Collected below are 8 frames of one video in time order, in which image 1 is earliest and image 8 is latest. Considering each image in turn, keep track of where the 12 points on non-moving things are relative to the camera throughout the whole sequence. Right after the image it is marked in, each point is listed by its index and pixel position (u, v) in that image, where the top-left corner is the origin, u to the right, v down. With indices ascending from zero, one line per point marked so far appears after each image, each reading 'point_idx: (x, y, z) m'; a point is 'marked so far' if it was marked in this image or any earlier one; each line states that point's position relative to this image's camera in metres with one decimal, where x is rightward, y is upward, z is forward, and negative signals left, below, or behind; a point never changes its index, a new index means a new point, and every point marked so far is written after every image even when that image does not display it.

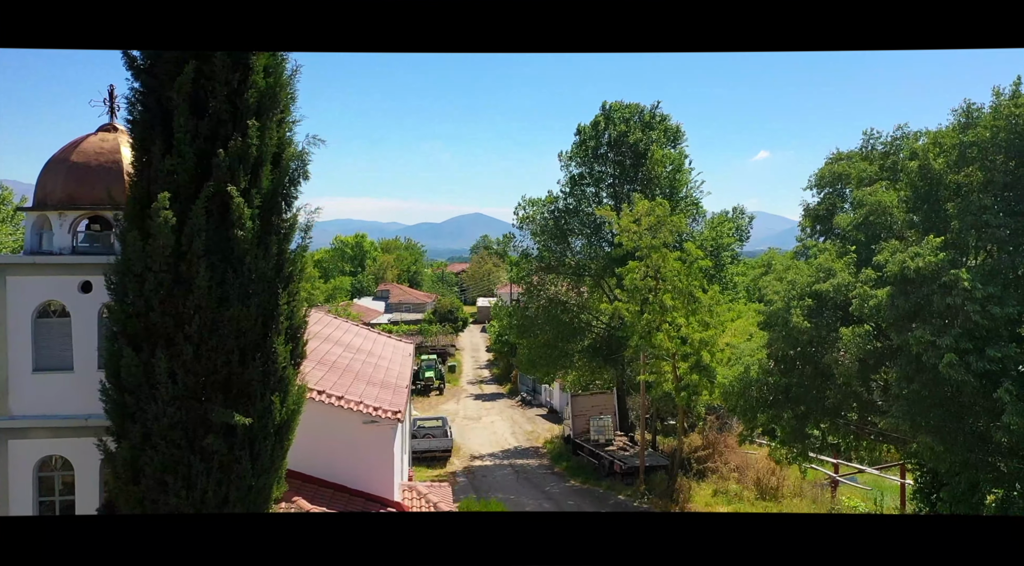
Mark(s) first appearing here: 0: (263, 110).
0: (-1.9, +1.3, +6.0) m
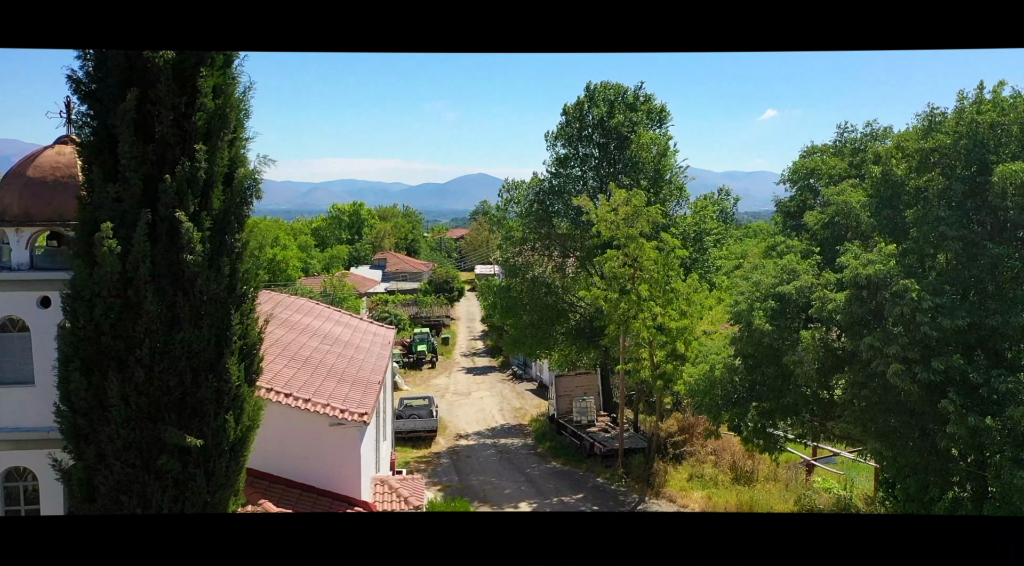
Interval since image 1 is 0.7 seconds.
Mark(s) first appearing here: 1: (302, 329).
0: (-2.3, +1.1, +6.1) m
1: (-3.1, -0.7, +12.0) m
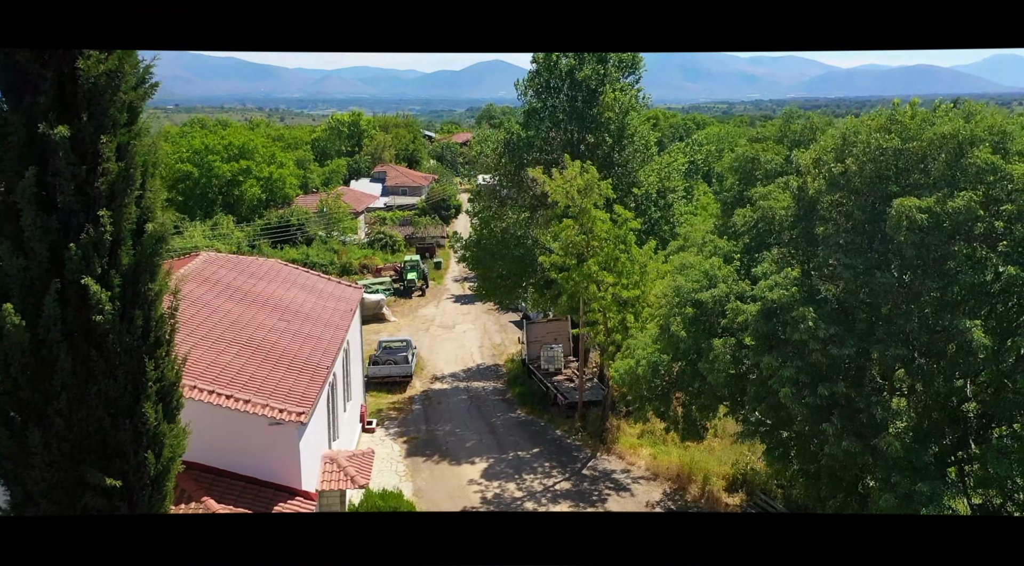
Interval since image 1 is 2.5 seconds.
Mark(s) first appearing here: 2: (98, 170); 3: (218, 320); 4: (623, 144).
0: (-3.1, +0.7, +6.3) m
1: (-3.9, -0.3, +12.5) m
2: (-3.2, +0.9, +6.2) m
3: (-4.1, -0.5, +11.2) m
4: (+2.3, +2.8, +16.3) m
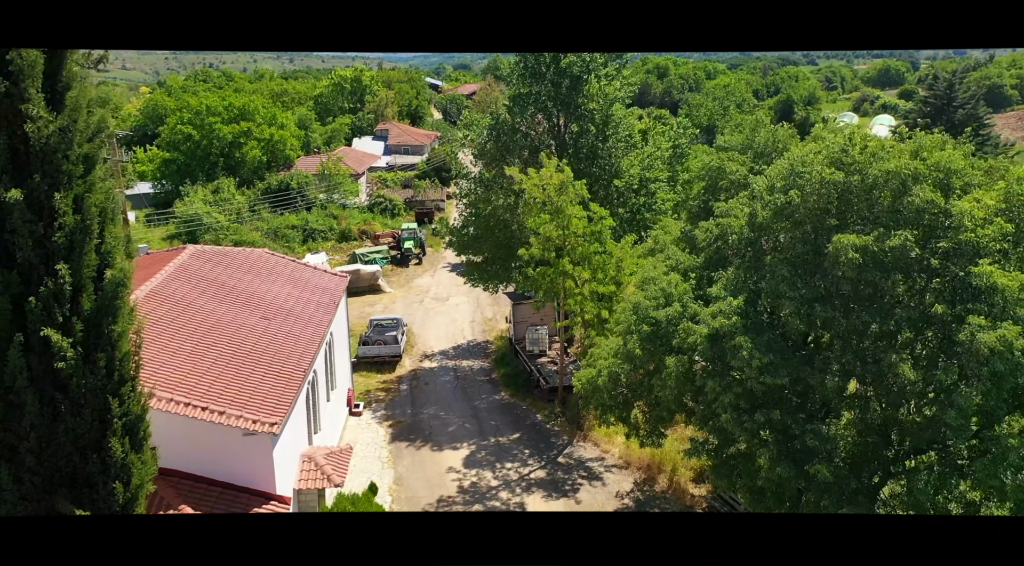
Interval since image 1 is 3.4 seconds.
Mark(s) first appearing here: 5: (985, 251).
0: (-3.6, +0.3, +6.6) m
1: (-4.3, -0.3, +12.9) m
2: (-3.7, +0.5, +6.5) m
3: (-4.5, -0.6, +11.5) m
4: (+1.9, +3.0, +16.4) m
5: (+4.4, +0.3, +7.7) m
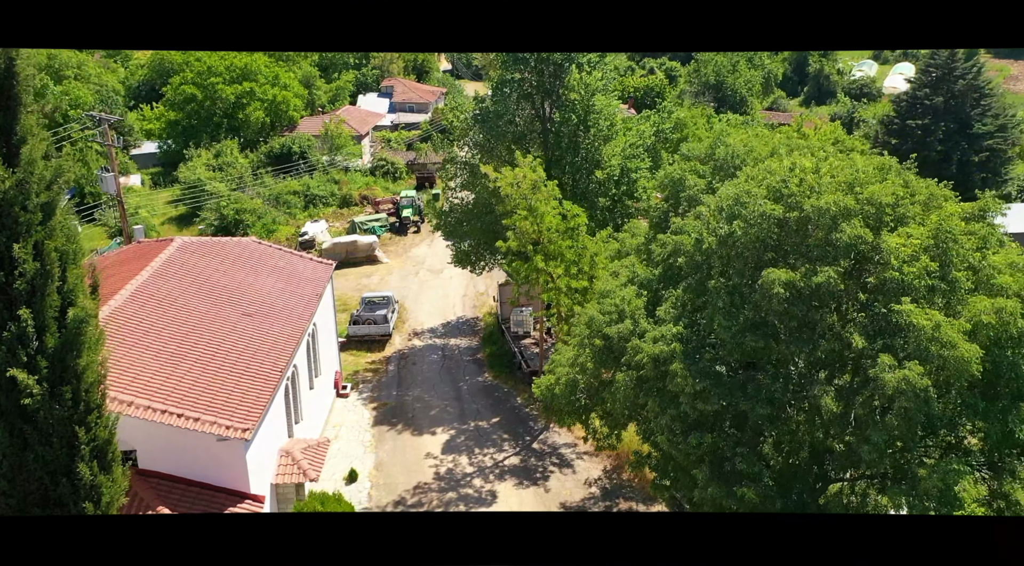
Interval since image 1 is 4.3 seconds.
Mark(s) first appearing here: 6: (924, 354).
0: (-4.2, -0.1, +7.1) m
1: (-4.7, -0.2, +13.3) m
2: (-4.3, +0.1, +7.0) m
3: (-5.0, -0.6, +12.0) m
4: (+1.6, +3.3, +16.5) m
5: (+3.8, 0.0, +7.9) m
6: (+3.9, -0.7, +7.5) m
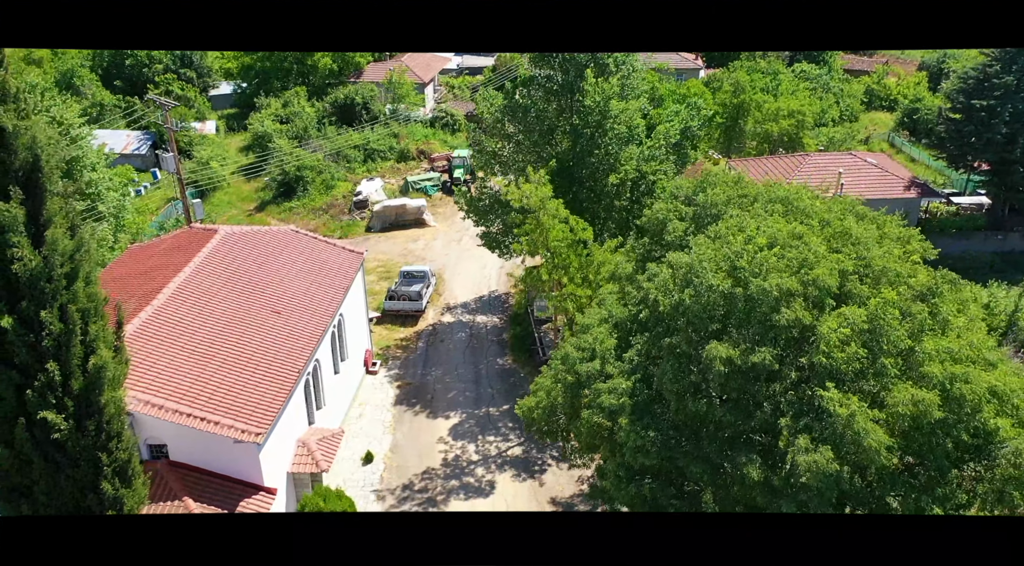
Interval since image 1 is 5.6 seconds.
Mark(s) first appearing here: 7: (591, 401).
0: (-4.7, -0.6, +8.4) m
1: (-4.6, -0.2, +14.7) m
2: (-4.8, -0.5, +8.3) m
3: (-5.0, -0.7, +13.5) m
4: (+2.1, +3.4, +16.8) m
5: (+3.3, -0.9, +8.5) m
6: (+3.3, -1.6, +8.2) m
7: (+1.0, -1.5, +10.2) m
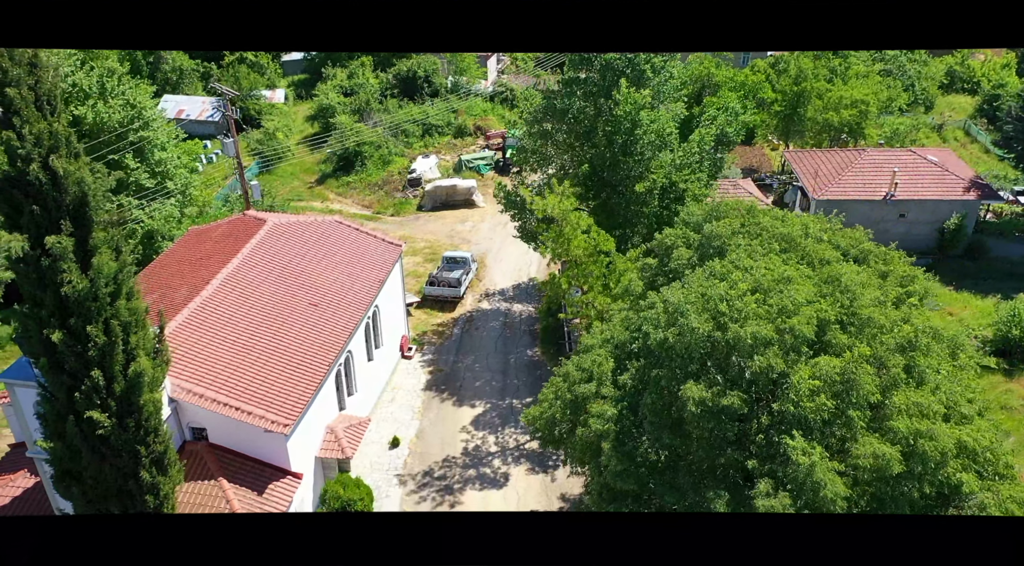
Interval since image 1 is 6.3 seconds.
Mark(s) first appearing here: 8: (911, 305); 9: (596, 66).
0: (-4.8, -0.8, +9.6) m
1: (-4.2, -0.1, +15.8) m
2: (-4.9, -0.7, +9.5) m
3: (-4.7, -0.6, +14.6) m
4: (+2.8, +3.3, +17.1) m
5: (+3.2, -1.5, +9.0) m
6: (+3.1, -2.2, +8.7) m
7: (+1.0, -1.9, +10.9) m
8: (+5.4, -0.3, +11.0) m
9: (+1.8, +4.6, +17.3) m
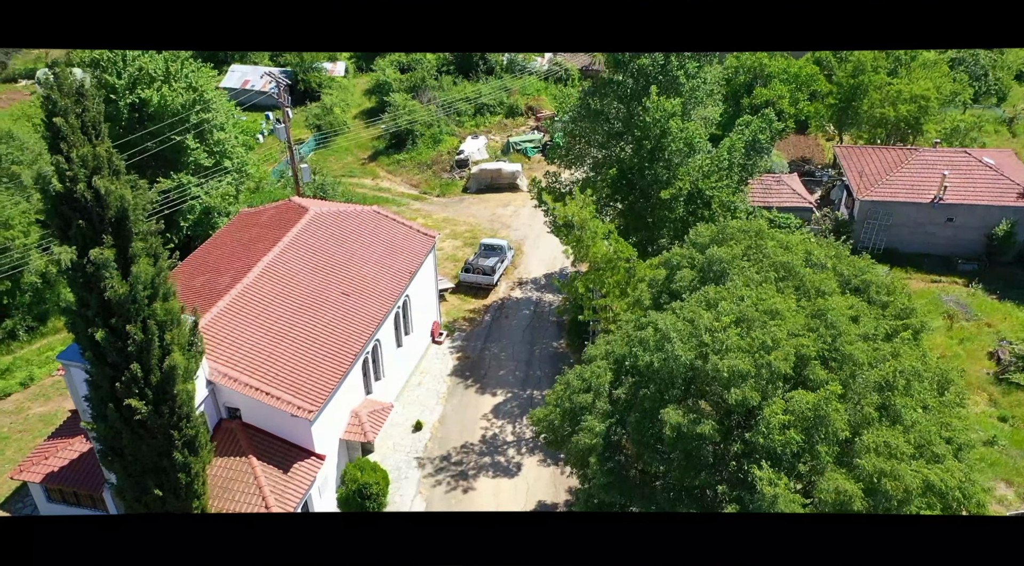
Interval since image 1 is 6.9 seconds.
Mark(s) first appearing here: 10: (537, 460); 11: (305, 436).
0: (-4.9, -0.9, +10.7) m
1: (-3.7, +0.2, +16.8) m
2: (-5.0, -0.7, +10.6) m
3: (-4.3, -0.4, +15.7) m
4: (+3.5, +3.2, +17.4) m
5: (+3.0, -2.0, +9.5) m
6: (+2.9, -2.7, +9.3) m
7: (+0.9, -2.1, +11.6) m
8: (+5.5, -0.8, +11.3) m
9: (+2.6, +4.6, +17.6) m
10: (+0.5, -3.6, +16.3) m
11: (-3.6, -2.7, +14.1) m
